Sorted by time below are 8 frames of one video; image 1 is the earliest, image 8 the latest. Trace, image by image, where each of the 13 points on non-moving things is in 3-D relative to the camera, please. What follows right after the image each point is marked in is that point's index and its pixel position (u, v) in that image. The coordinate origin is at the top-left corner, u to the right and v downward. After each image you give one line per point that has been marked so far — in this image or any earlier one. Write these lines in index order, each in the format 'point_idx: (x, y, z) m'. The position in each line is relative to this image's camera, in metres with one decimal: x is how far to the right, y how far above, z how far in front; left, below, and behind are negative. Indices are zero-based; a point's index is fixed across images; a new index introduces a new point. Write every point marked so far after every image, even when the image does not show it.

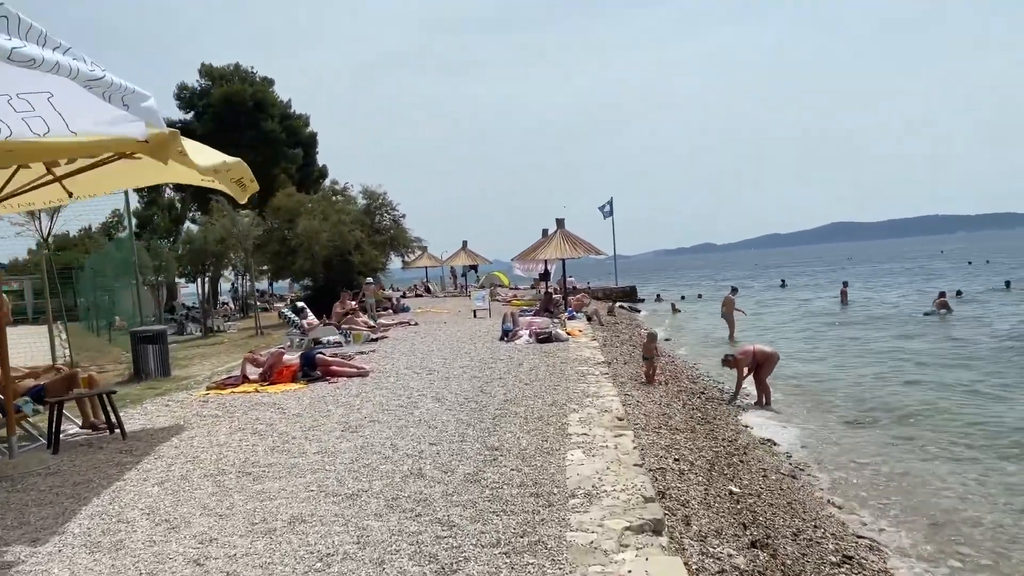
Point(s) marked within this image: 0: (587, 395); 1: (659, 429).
0: (+0.8, -1.1, +8.4) m
1: (+1.7, -1.7, +9.3) m
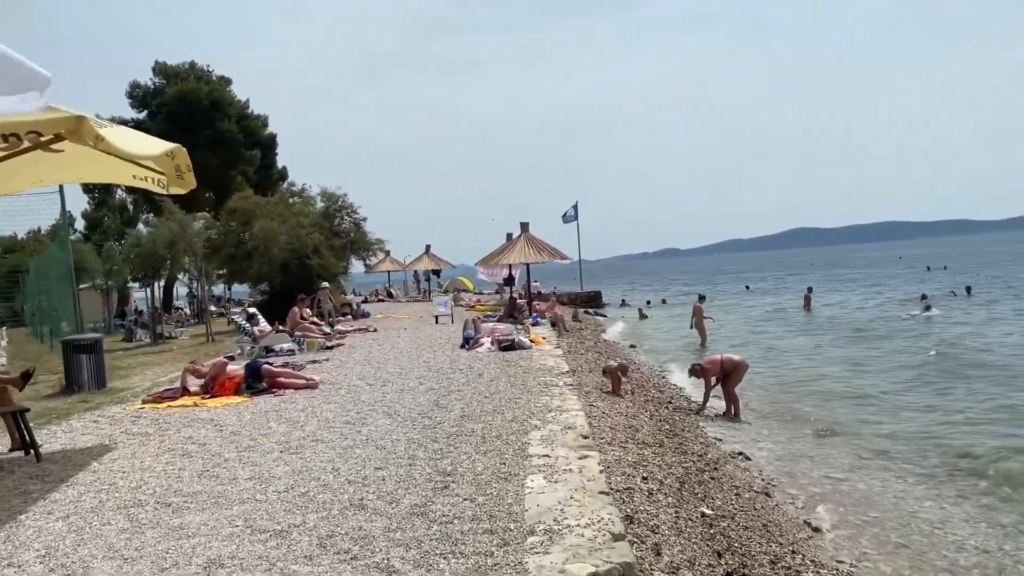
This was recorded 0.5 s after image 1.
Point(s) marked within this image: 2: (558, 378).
0: (+0.4, -1.2, +7.9) m
1: (+1.2, -1.7, +8.8) m
2: (+0.6, -1.2, +10.4) m
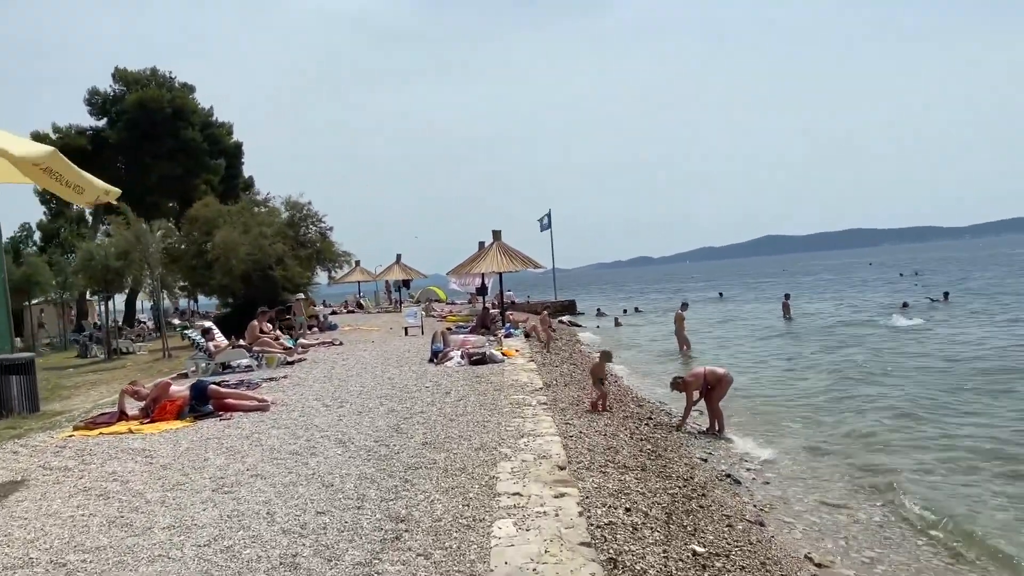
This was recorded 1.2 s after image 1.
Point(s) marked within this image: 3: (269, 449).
0: (+0.1, -1.3, +7.1) m
1: (+0.9, -1.8, +8.0) m
2: (+0.2, -1.3, +9.6) m
3: (-2.1, -1.4, +7.0) m
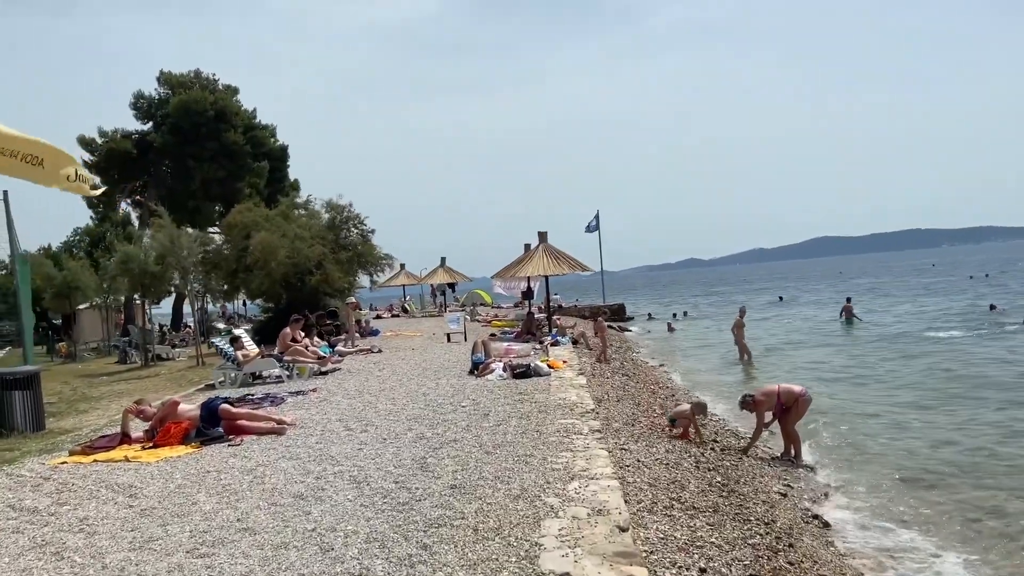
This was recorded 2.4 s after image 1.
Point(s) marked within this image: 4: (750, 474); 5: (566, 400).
0: (+0.4, -1.4, +5.8) m
1: (+1.3, -1.9, +6.7) m
2: (+0.7, -1.4, +8.4) m
3: (-1.8, -1.5, +5.9) m
4: (+2.8, -2.2, +9.2) m
5: (+0.7, -1.4, +9.7) m
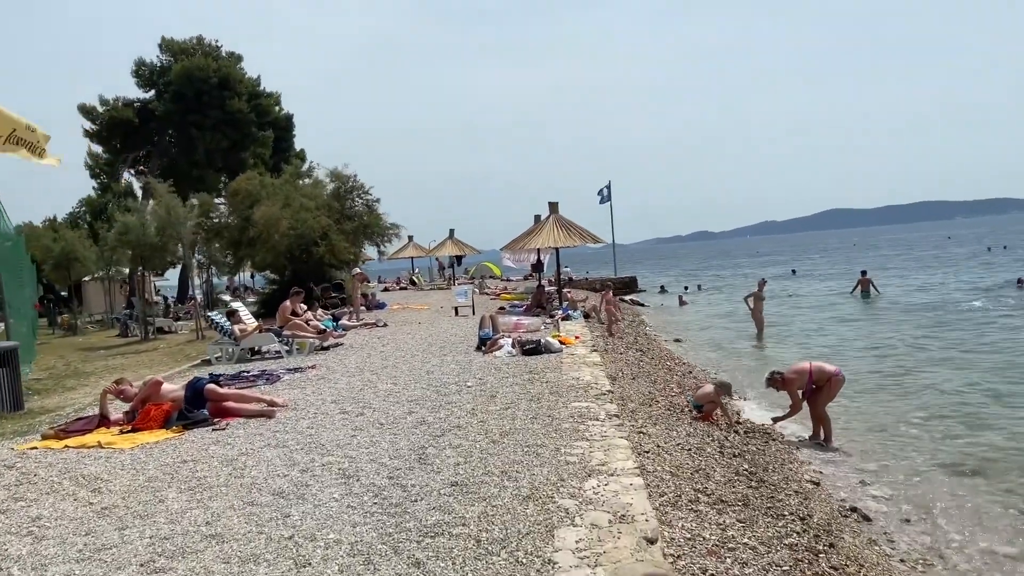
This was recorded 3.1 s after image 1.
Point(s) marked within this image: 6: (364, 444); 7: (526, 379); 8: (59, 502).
0: (+0.5, -1.2, +5.2) m
1: (+1.4, -1.7, +6.0) m
2: (+0.8, -1.1, +7.7) m
3: (-1.7, -1.3, +5.2) m
4: (+2.9, -1.9, +8.5) m
5: (+0.8, -1.0, +9.0) m
6: (-1.2, -1.2, +6.2) m
7: (+0.1, -1.0, +9.1) m
8: (-3.0, -1.4, +5.2) m
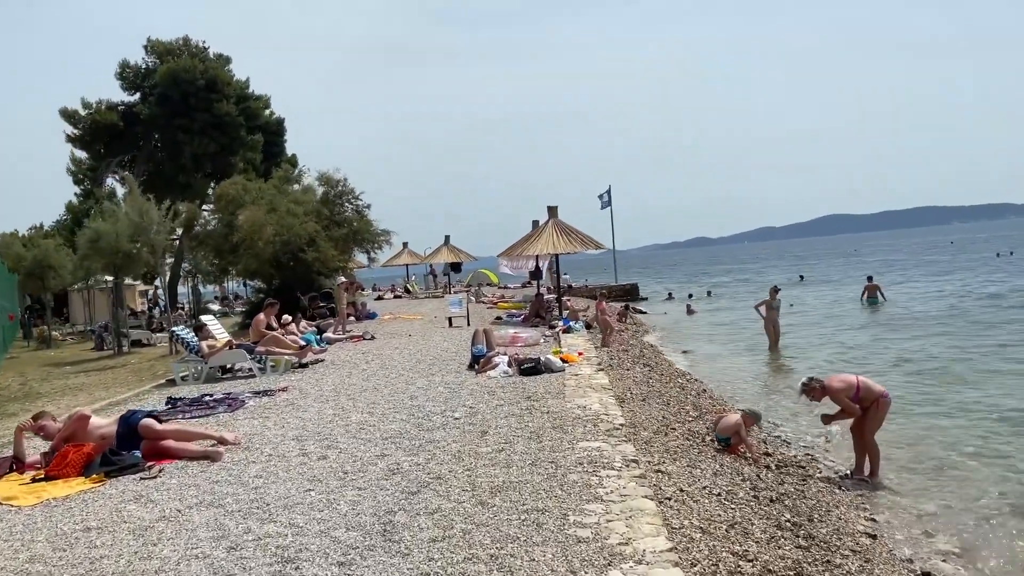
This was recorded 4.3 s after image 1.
0: (+0.5, -1.3, +3.8) m
1: (+1.4, -1.8, +4.7) m
2: (+0.8, -1.2, +6.4) m
3: (-1.8, -1.4, +3.9) m
4: (+2.9, -2.0, +7.2) m
5: (+0.7, -1.2, +7.7) m
6: (-1.2, -1.3, +4.9) m
7: (+0.1, -1.2, +7.7) m
8: (-3.0, -1.5, +3.9) m
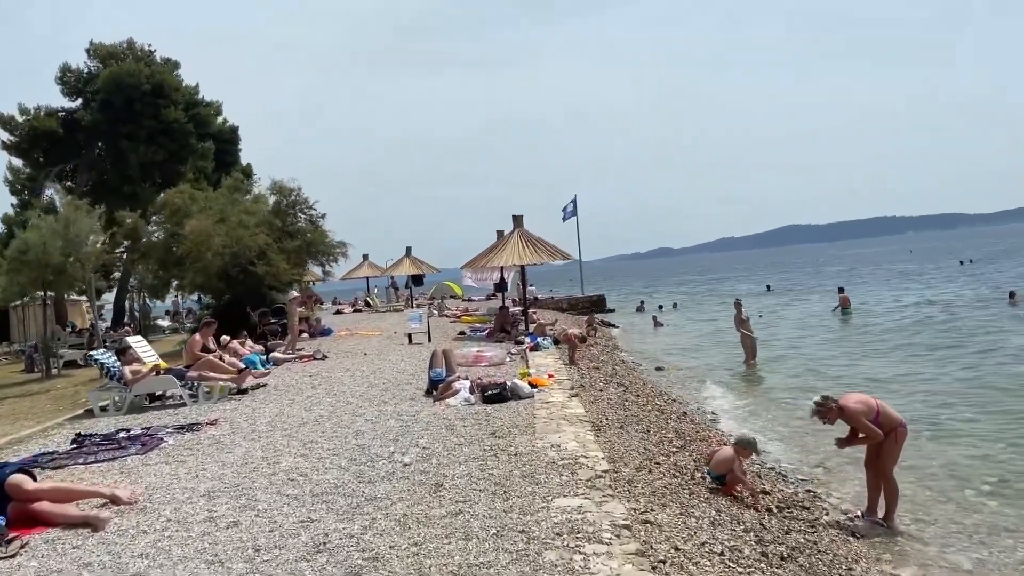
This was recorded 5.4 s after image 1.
0: (+0.3, -1.4, +2.7) m
1: (+1.2, -1.9, +3.6) m
2: (+0.5, -1.4, +5.2) m
3: (-1.9, -1.5, +2.6) m
4: (+2.6, -2.1, +6.1) m
5: (+0.4, -1.3, +6.5) m
6: (-1.4, -1.5, +3.7) m
7: (-0.2, -1.3, +6.5) m
8: (-3.2, -1.6, +2.6) m
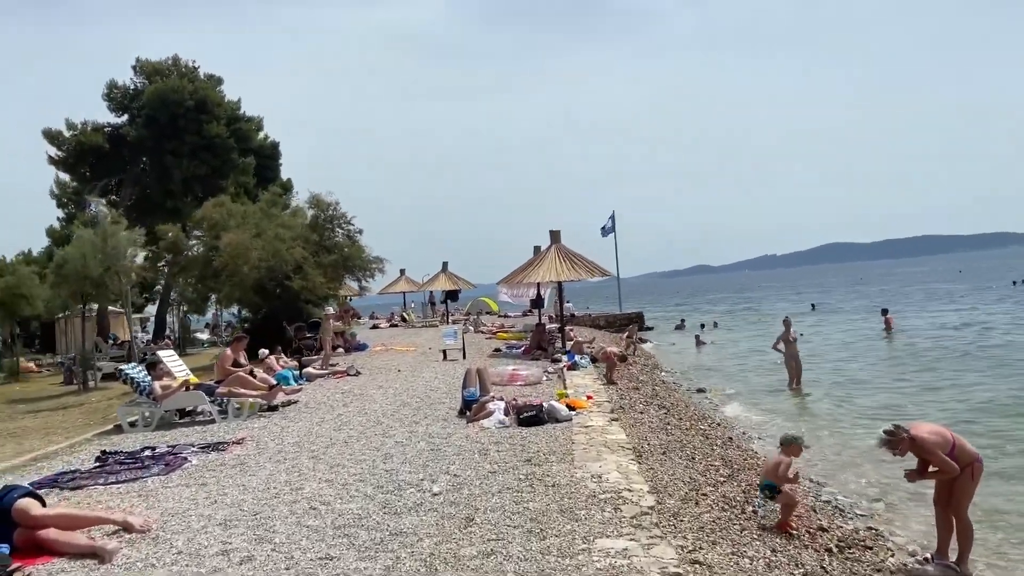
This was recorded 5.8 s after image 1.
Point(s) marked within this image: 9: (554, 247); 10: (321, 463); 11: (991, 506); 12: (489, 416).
0: (+0.4, -1.4, +2.2) m
1: (+1.3, -2.0, +3.1) m
2: (+0.7, -1.5, +4.7) m
3: (-1.8, -1.6, +2.2) m
4: (+2.8, -2.3, +5.5) m
5: (+0.7, -1.5, +6.0) m
6: (-1.2, -1.5, +3.3) m
7: (+0.1, -1.5, +6.1) m
8: (-3.1, -1.7, +2.3) m
9: (+1.0, +0.9, +17.5) m
10: (-1.8, -1.6, +7.3) m
11: (+5.2, -2.3, +8.6) m
12: (-0.3, -1.4, +9.0) m
